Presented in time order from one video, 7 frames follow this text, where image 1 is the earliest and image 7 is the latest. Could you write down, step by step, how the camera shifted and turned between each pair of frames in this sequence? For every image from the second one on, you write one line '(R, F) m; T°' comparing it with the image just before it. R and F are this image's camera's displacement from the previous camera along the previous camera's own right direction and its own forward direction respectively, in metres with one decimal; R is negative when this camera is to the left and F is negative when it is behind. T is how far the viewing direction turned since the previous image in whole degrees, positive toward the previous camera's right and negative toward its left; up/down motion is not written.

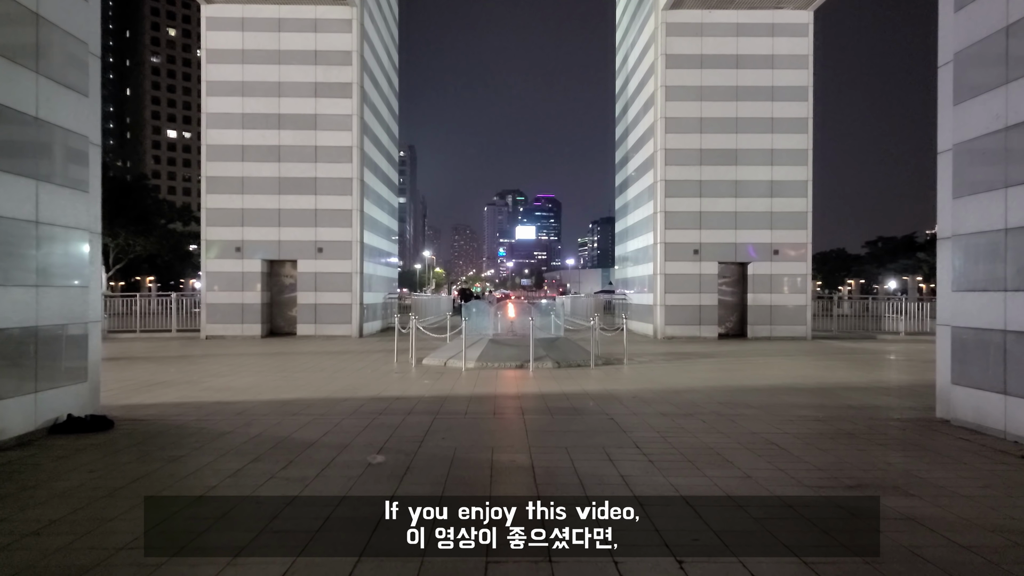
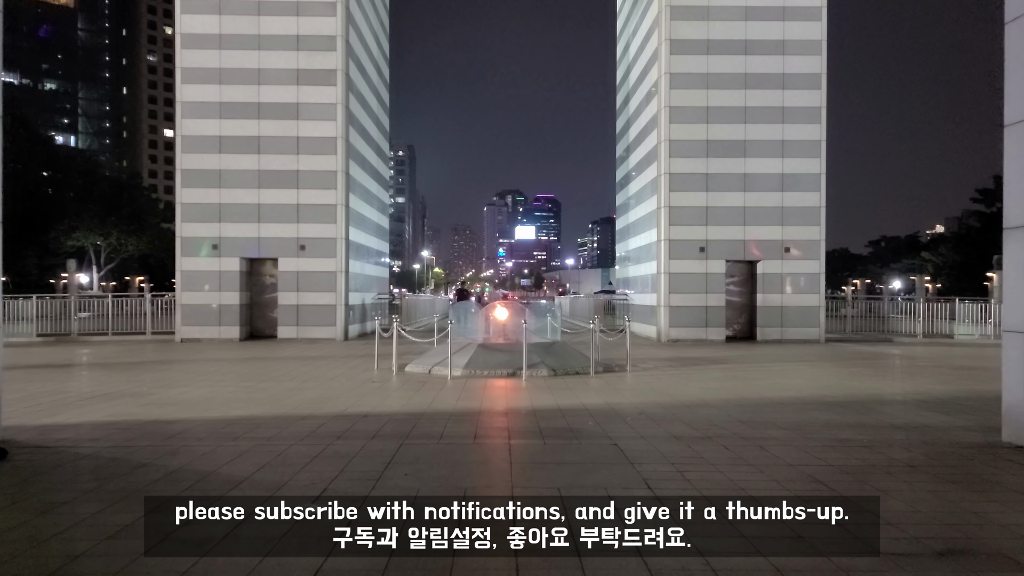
(+0.2, +1.6) m; 0°
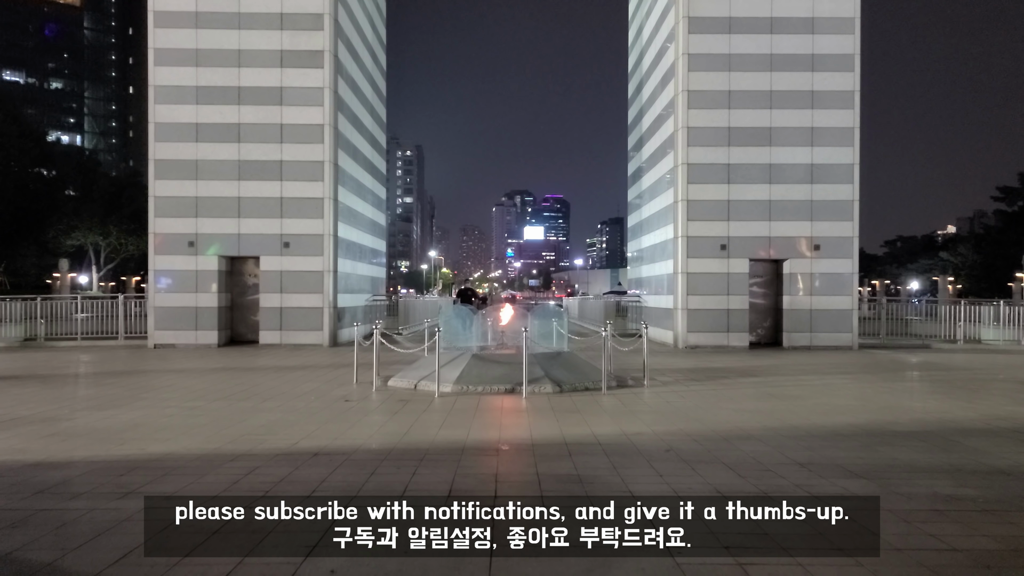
(+0.2, +2.2) m; -1°
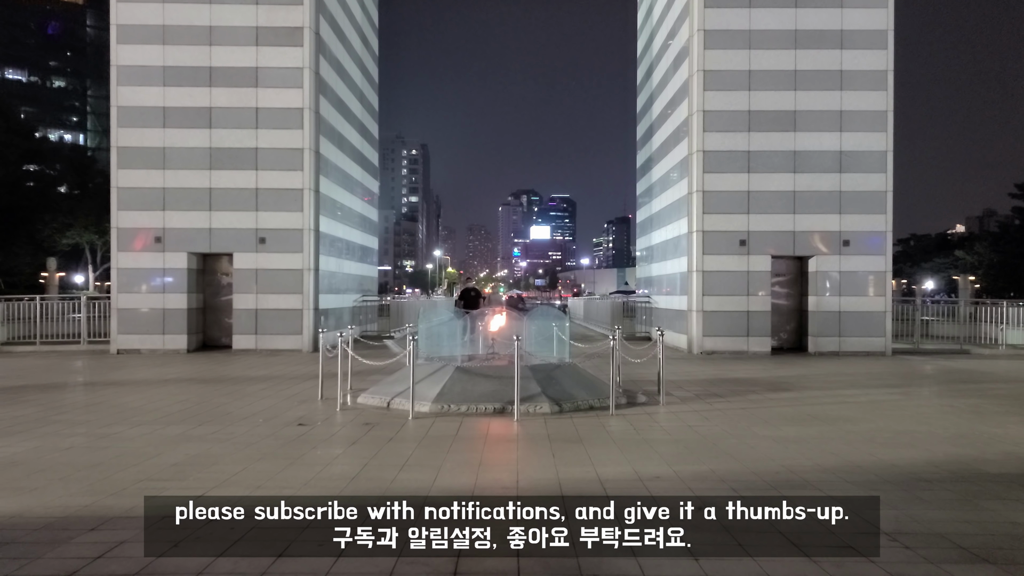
(+0.3, +2.1) m; -1°
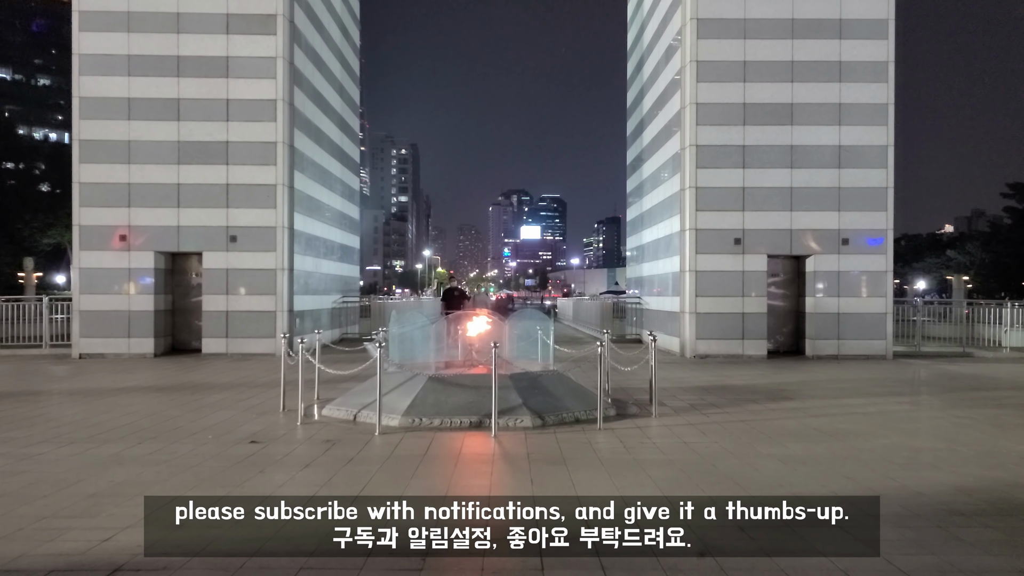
(+0.2, +1.0) m; +1°
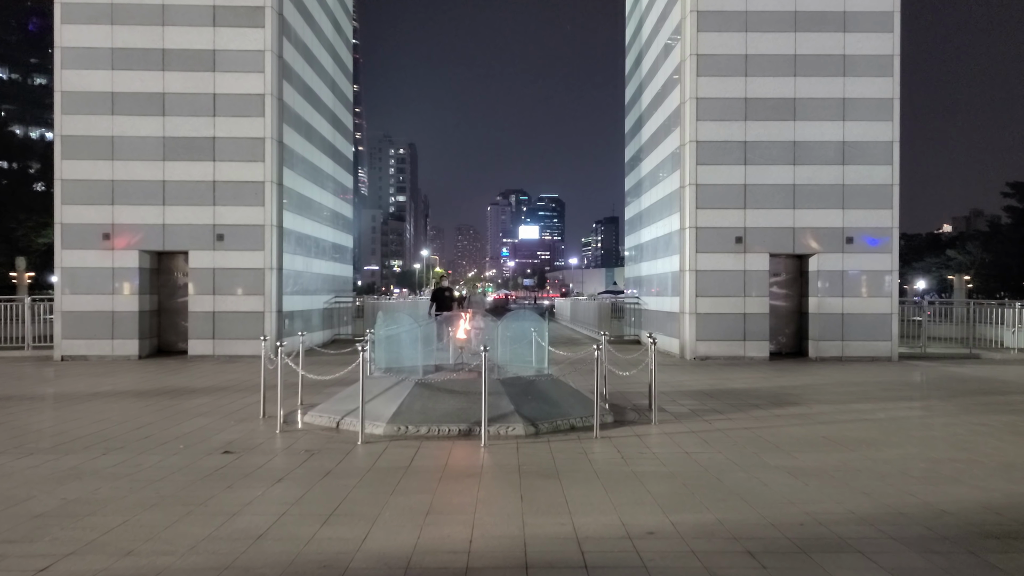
(+0.1, +0.5) m; 0°
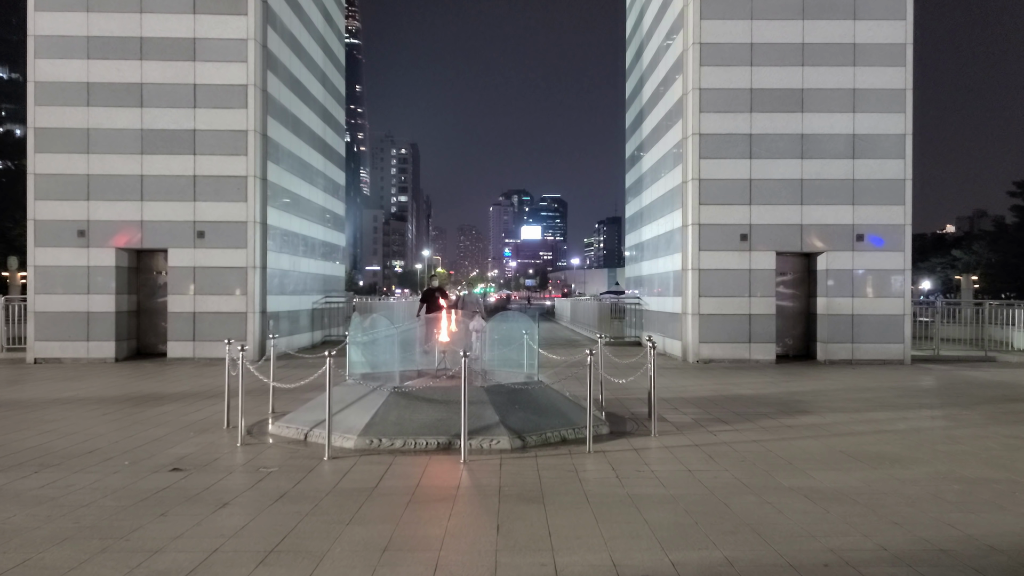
(+0.2, +0.9) m; 0°
